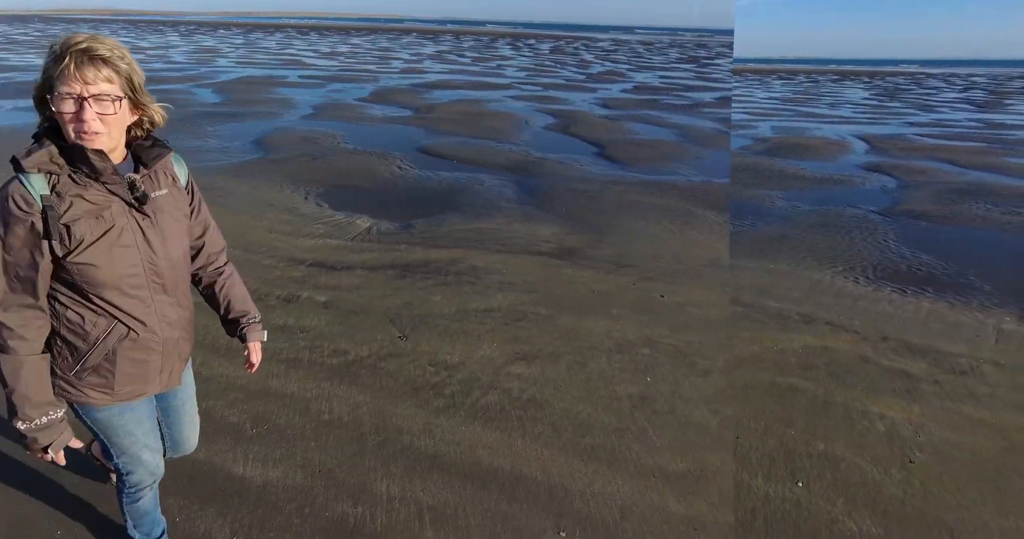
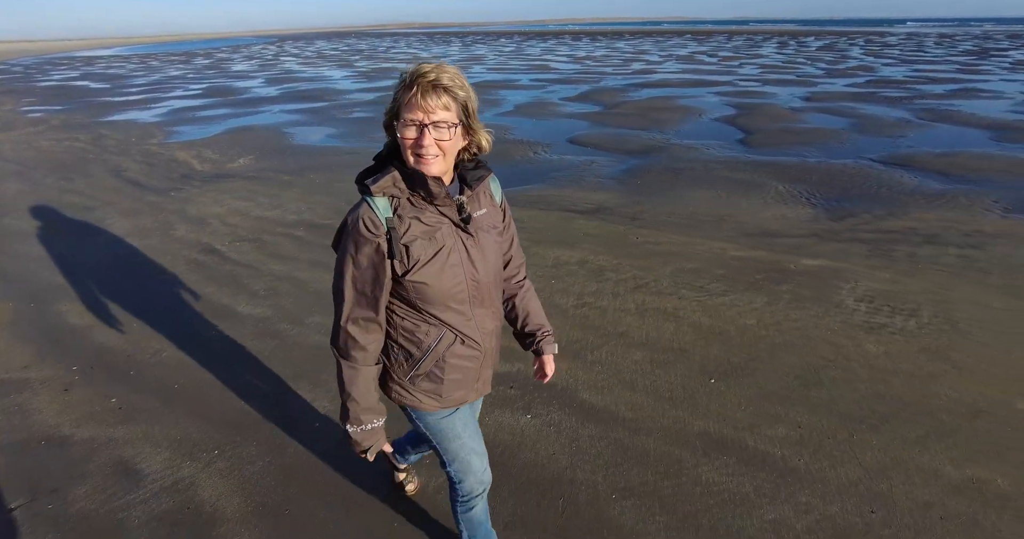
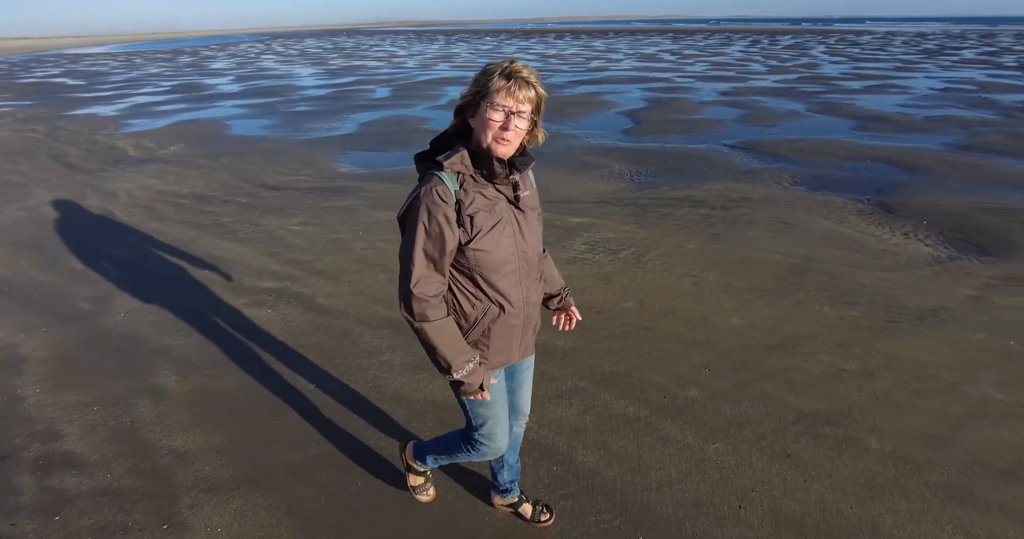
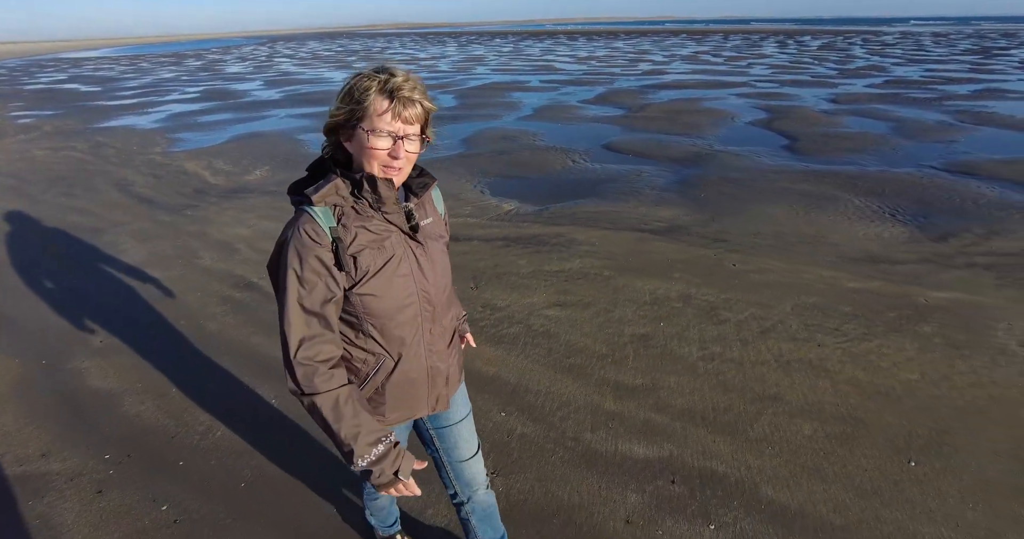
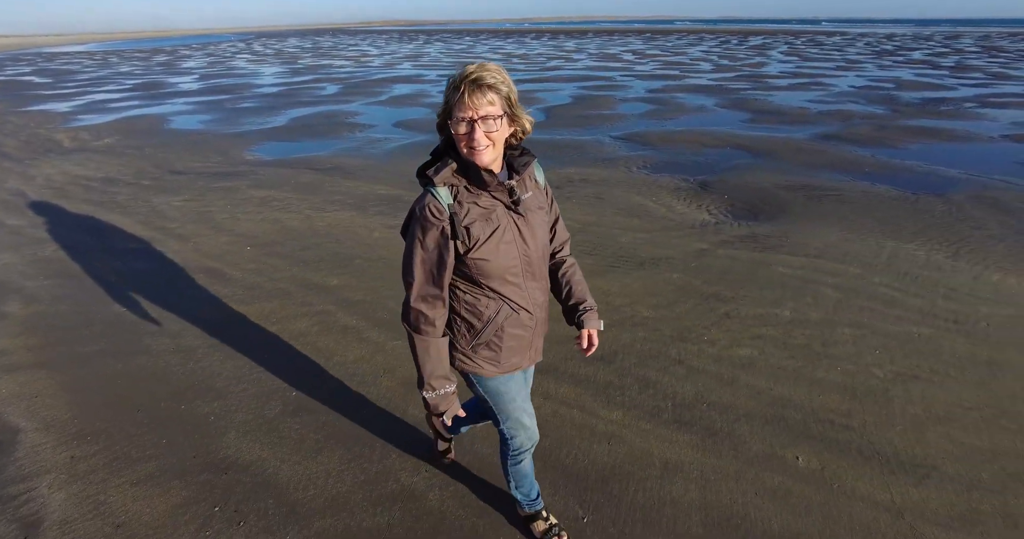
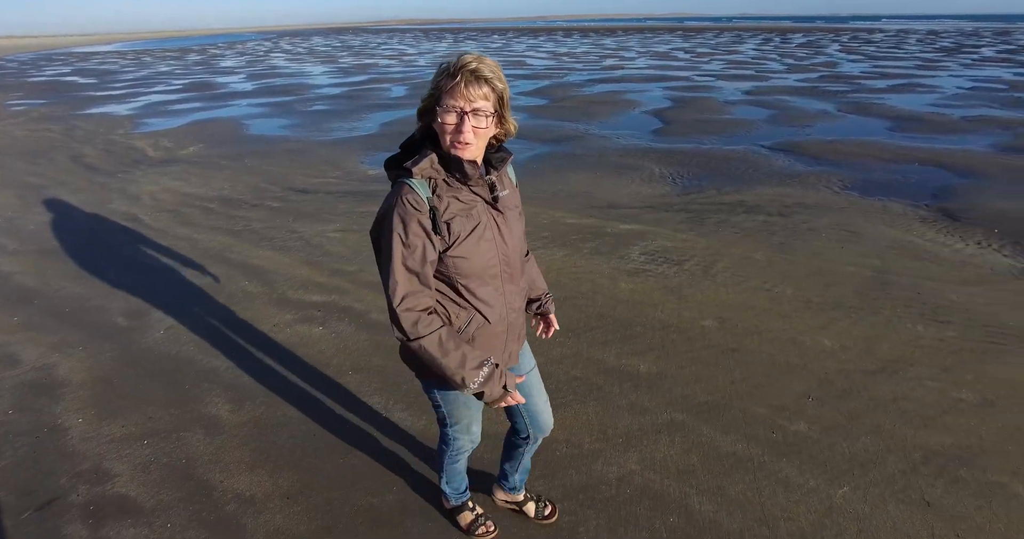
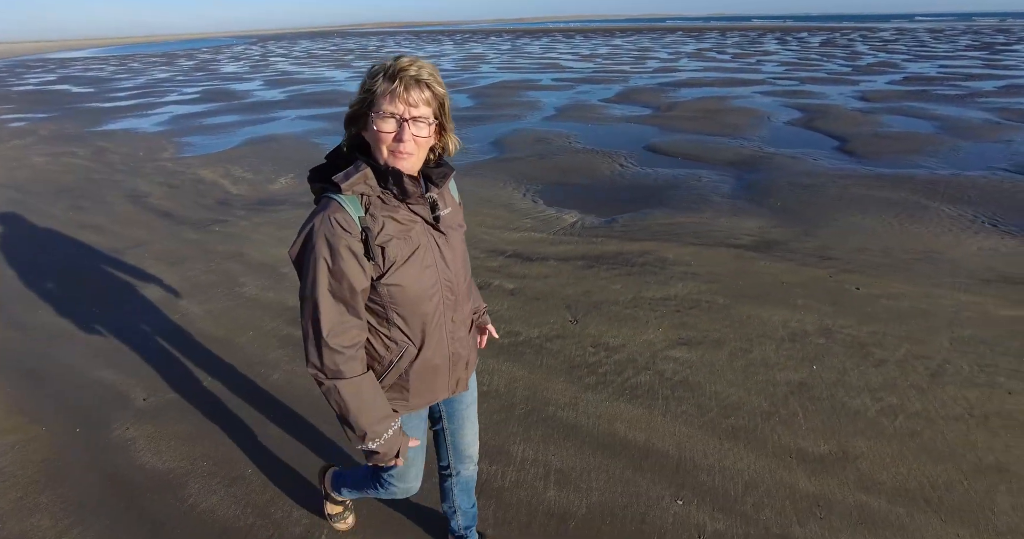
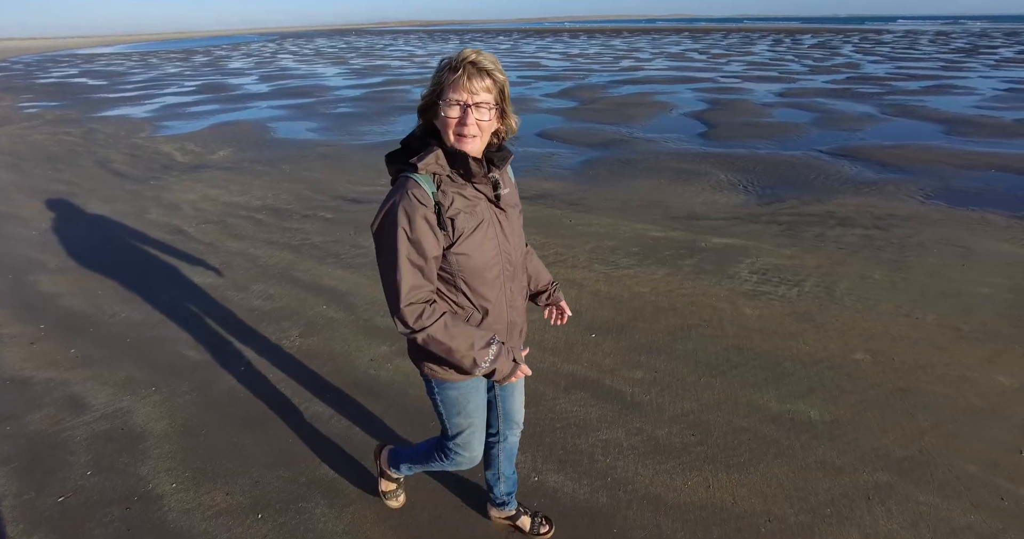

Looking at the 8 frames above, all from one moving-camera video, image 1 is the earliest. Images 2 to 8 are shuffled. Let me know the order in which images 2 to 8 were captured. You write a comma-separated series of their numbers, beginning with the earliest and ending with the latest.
7, 4, 2, 8, 6, 3, 5
